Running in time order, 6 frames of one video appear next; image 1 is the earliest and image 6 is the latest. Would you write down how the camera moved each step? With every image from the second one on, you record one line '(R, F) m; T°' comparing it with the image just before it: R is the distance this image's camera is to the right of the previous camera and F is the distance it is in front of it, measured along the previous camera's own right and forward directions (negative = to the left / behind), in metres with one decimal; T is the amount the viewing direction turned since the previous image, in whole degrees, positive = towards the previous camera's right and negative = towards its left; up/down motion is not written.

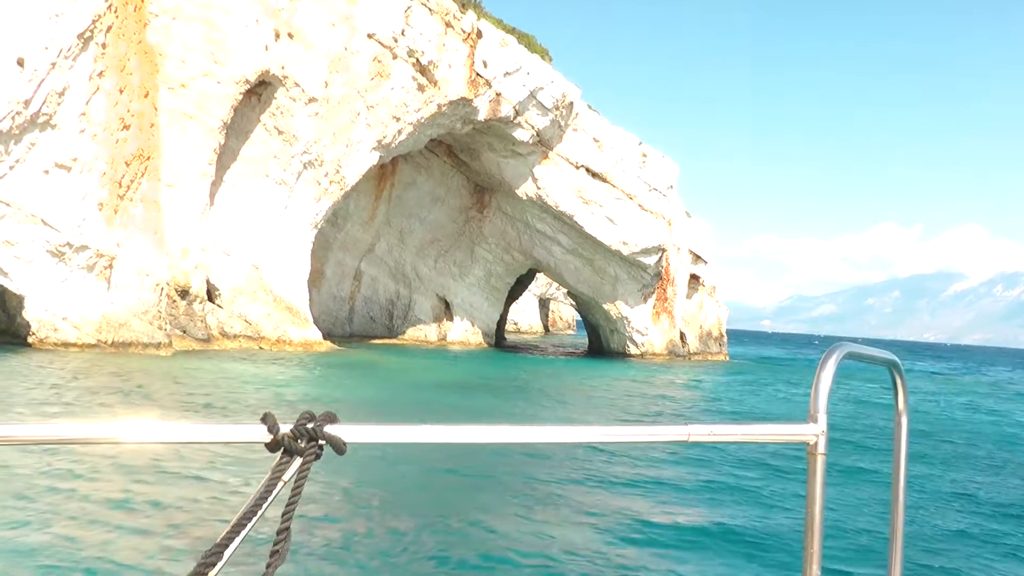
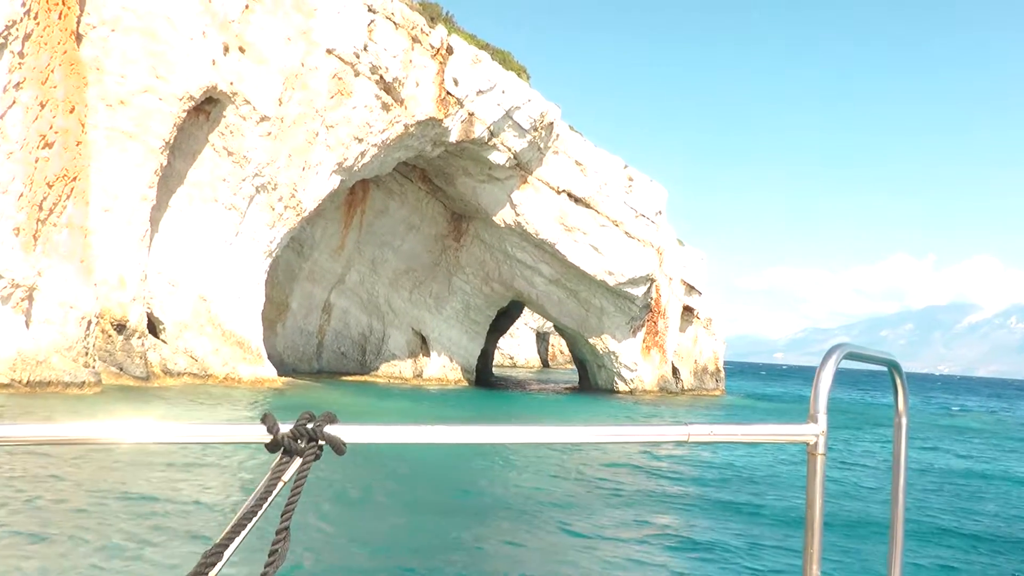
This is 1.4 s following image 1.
(+0.8, +1.2) m; -1°
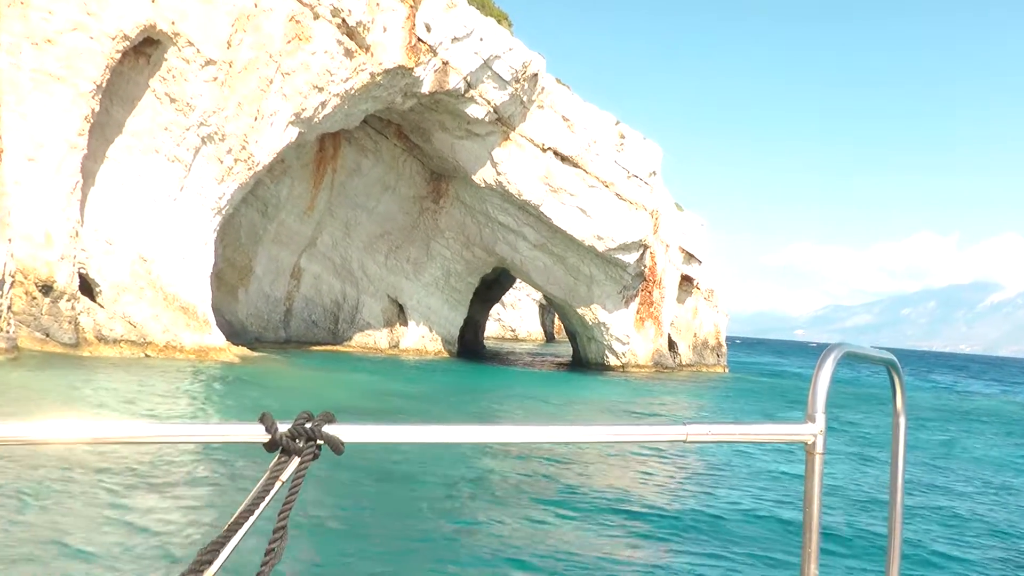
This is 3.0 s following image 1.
(+0.9, +1.3) m; -1°
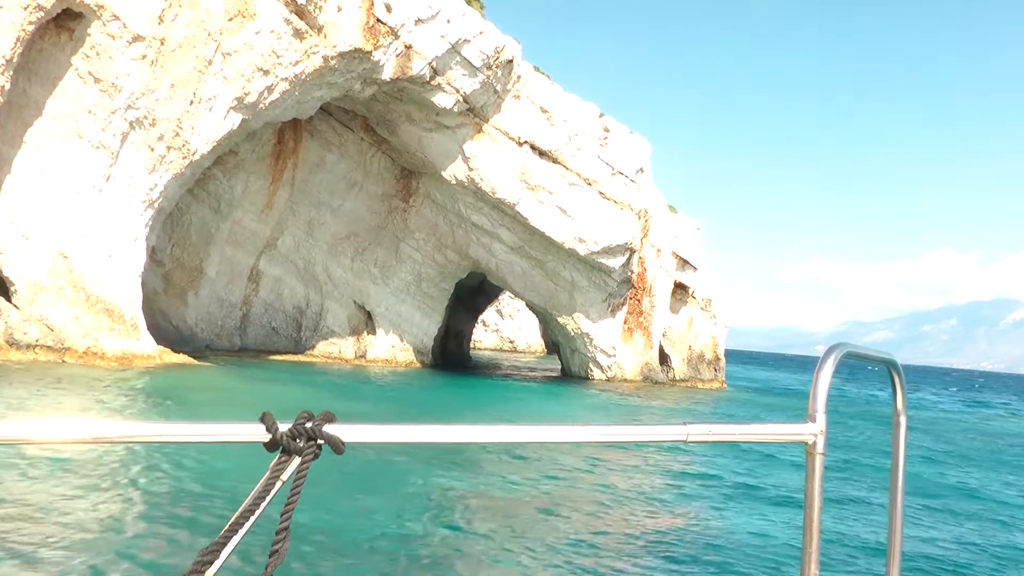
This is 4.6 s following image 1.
(+1.0, +1.4) m; -1°
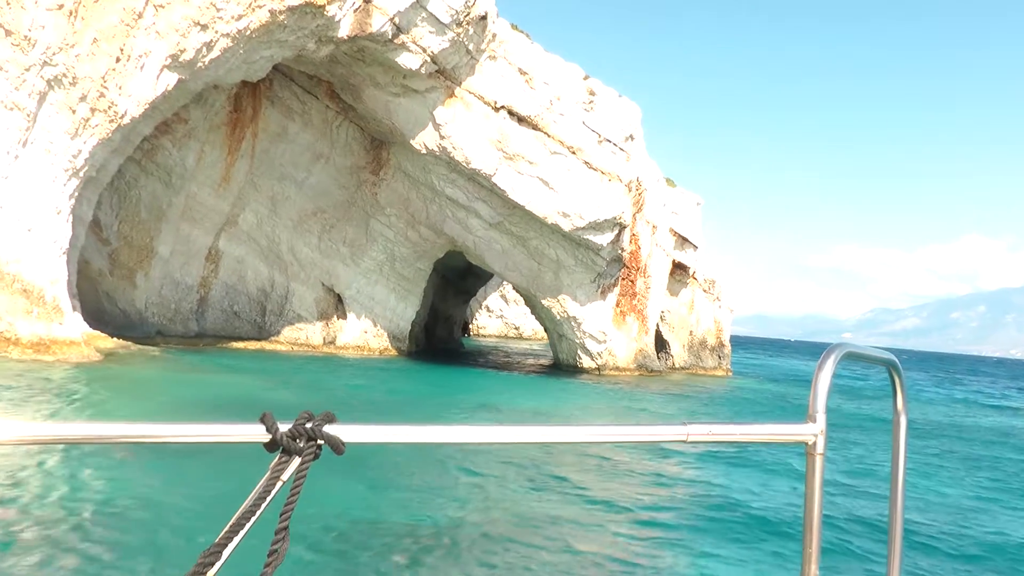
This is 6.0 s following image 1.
(+0.9, +1.4) m; -2°
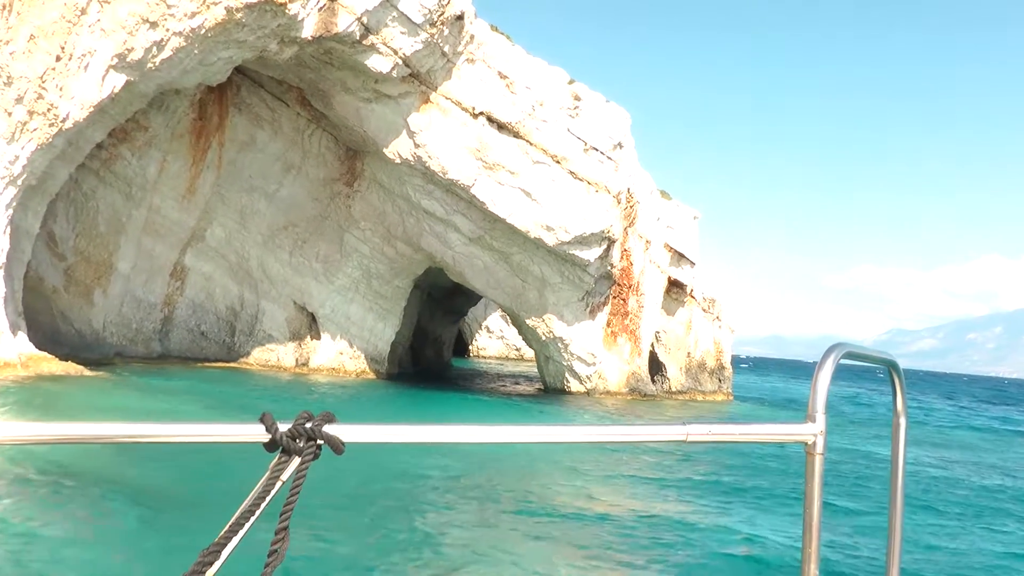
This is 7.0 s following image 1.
(+0.6, +1.0) m; -1°
